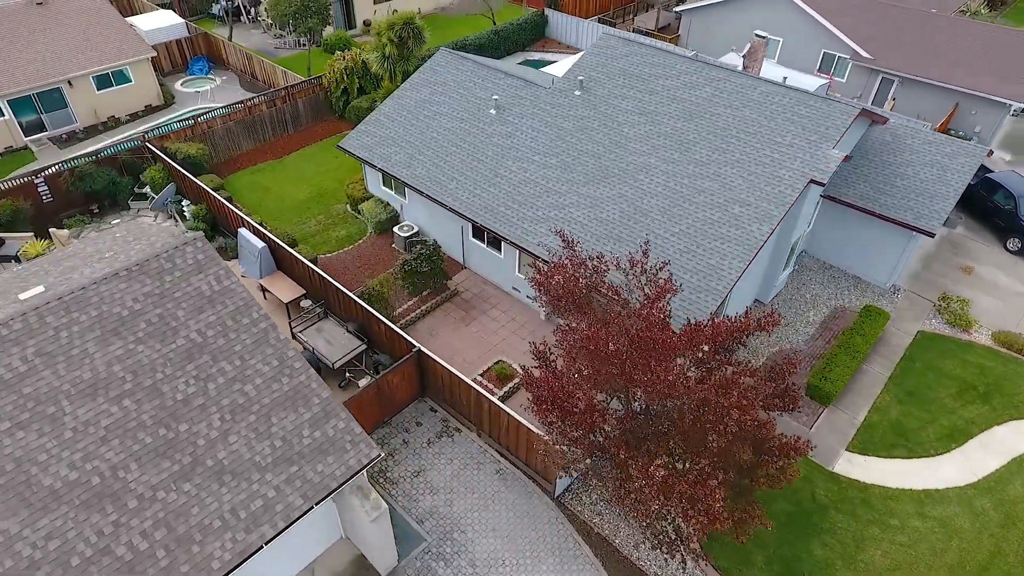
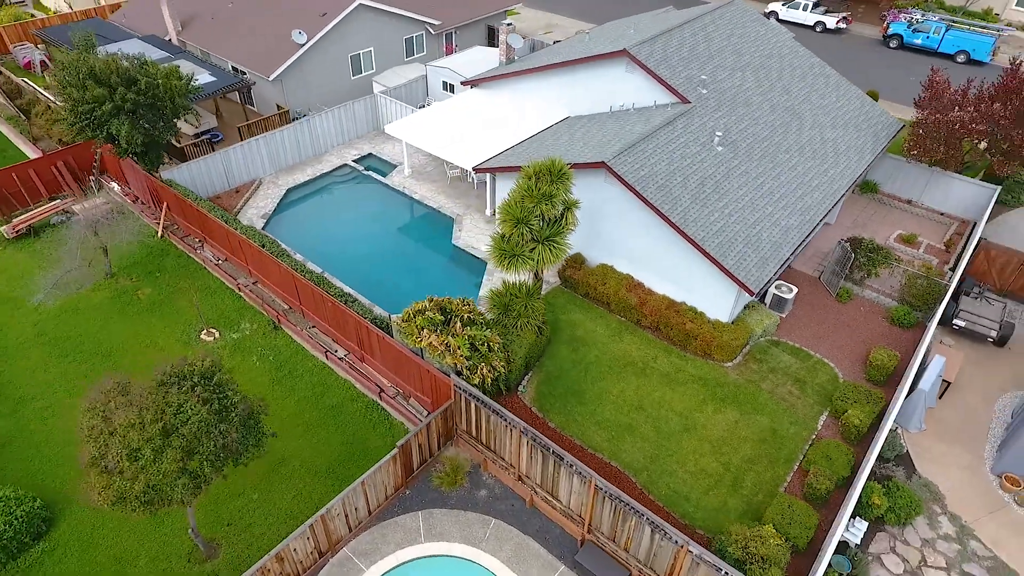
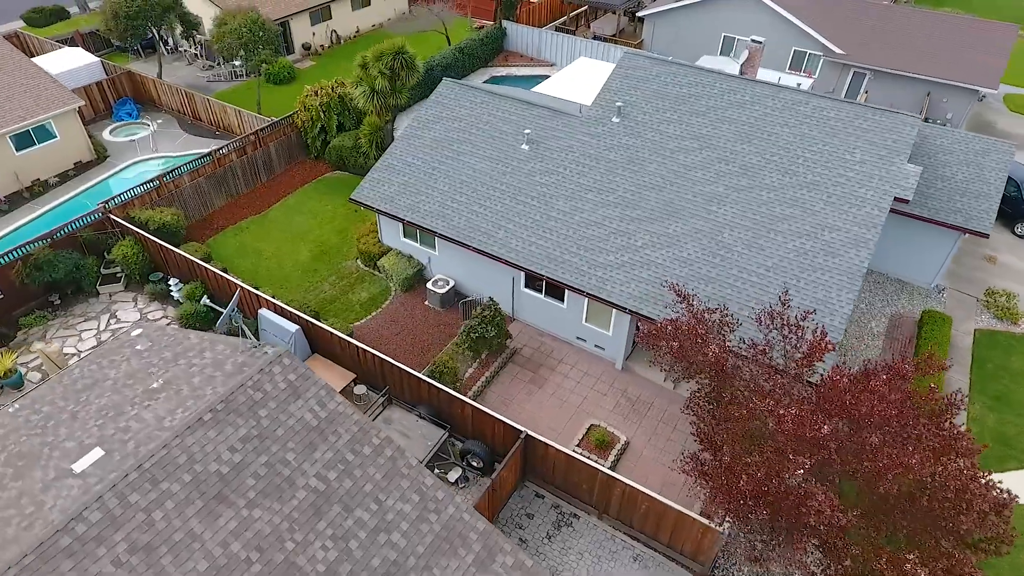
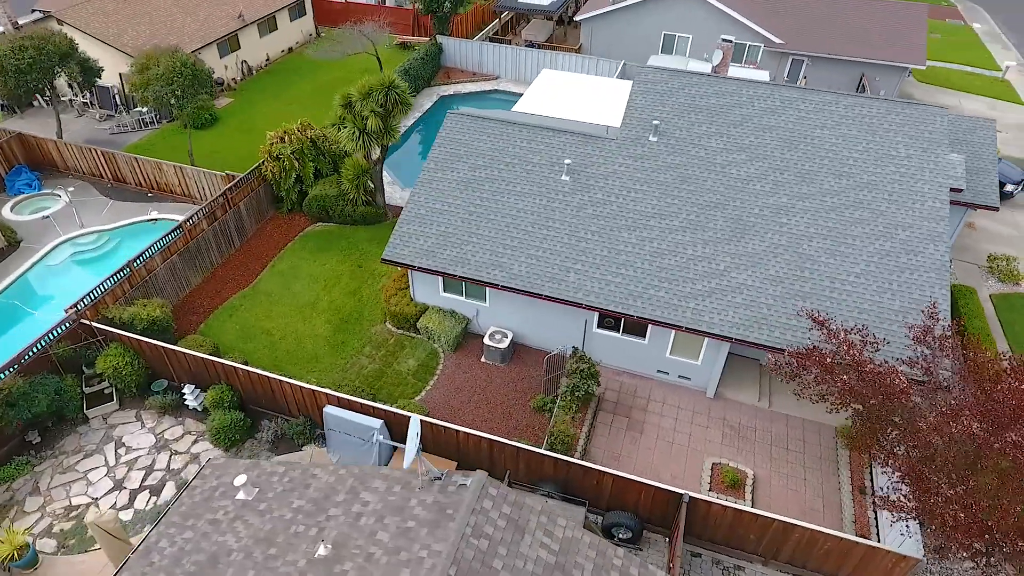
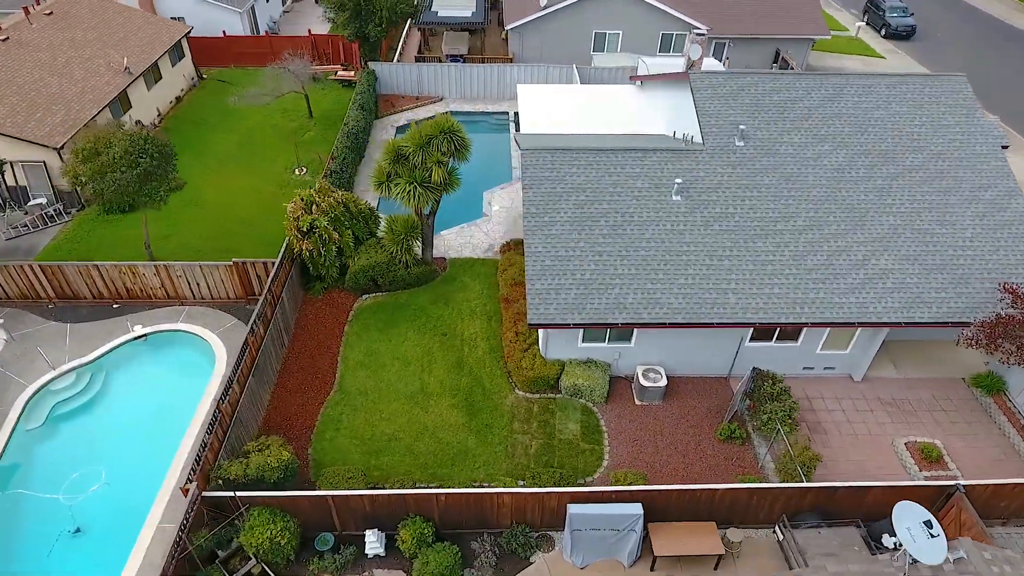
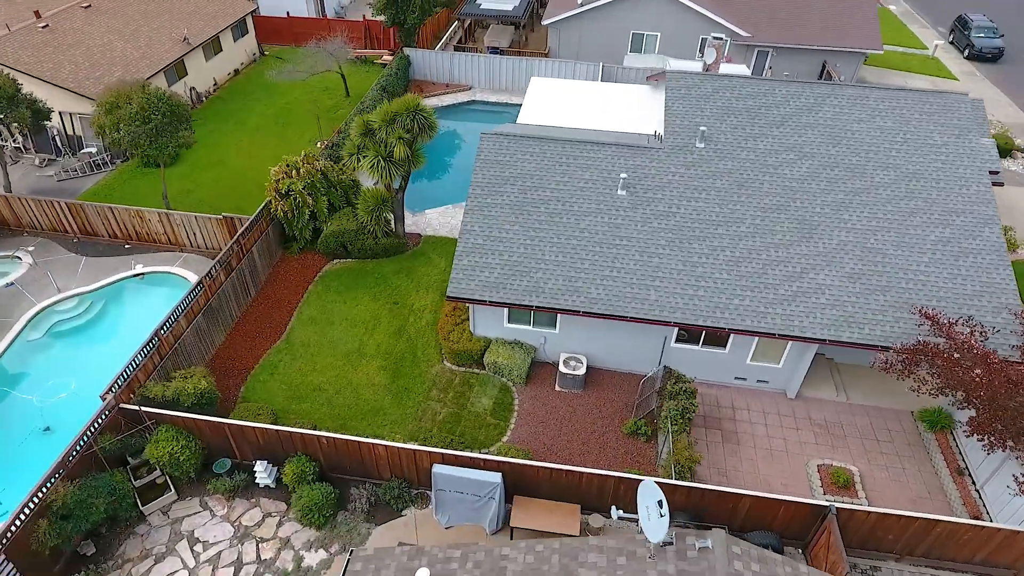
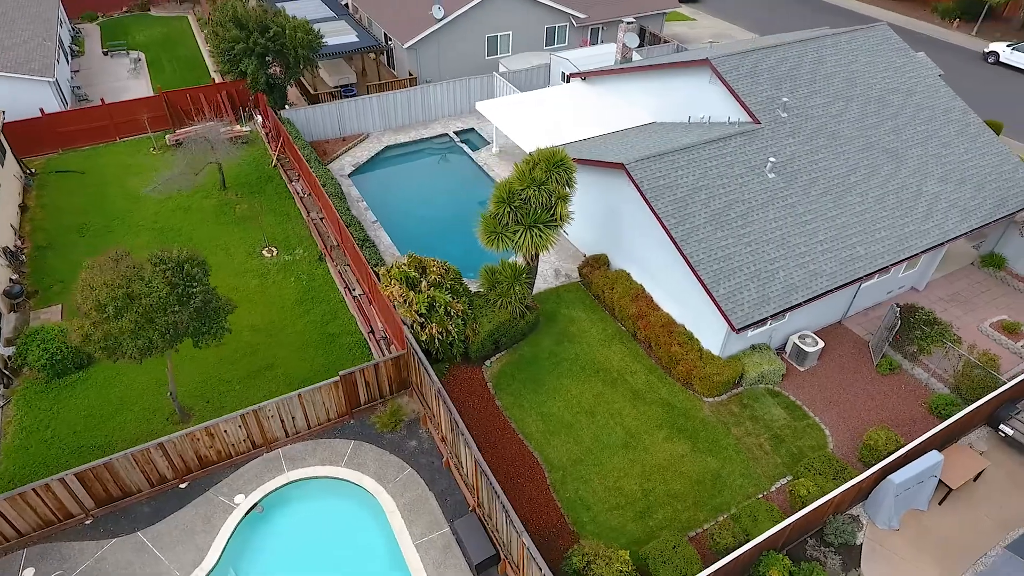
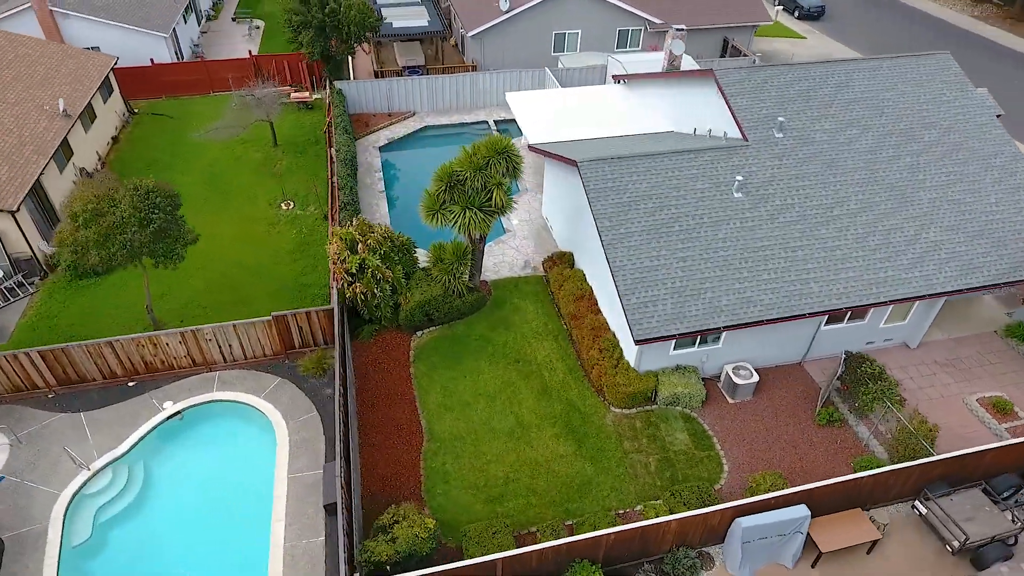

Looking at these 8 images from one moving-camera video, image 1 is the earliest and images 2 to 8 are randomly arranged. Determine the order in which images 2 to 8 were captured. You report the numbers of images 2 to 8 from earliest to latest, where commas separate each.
3, 4, 6, 5, 8, 7, 2
